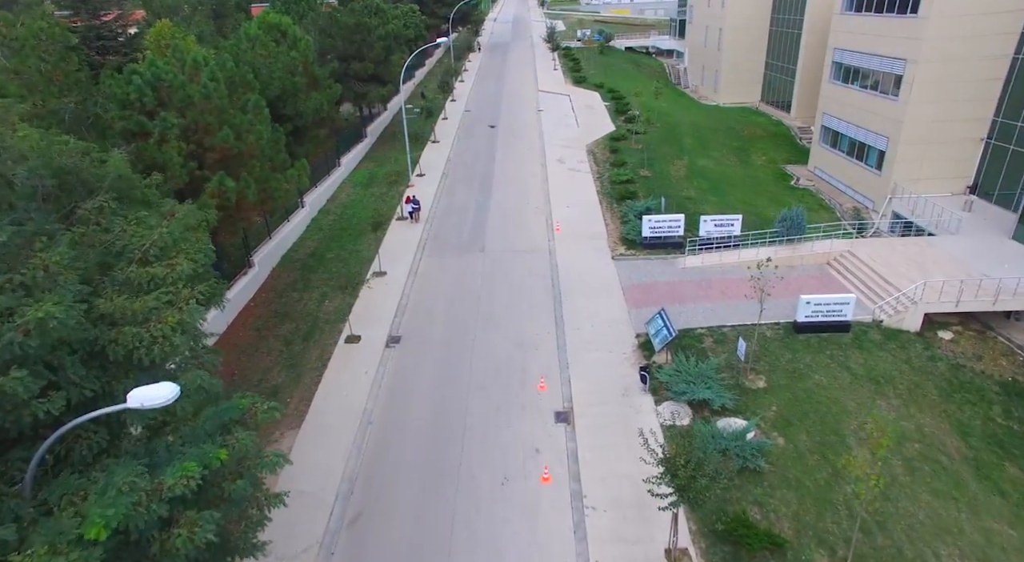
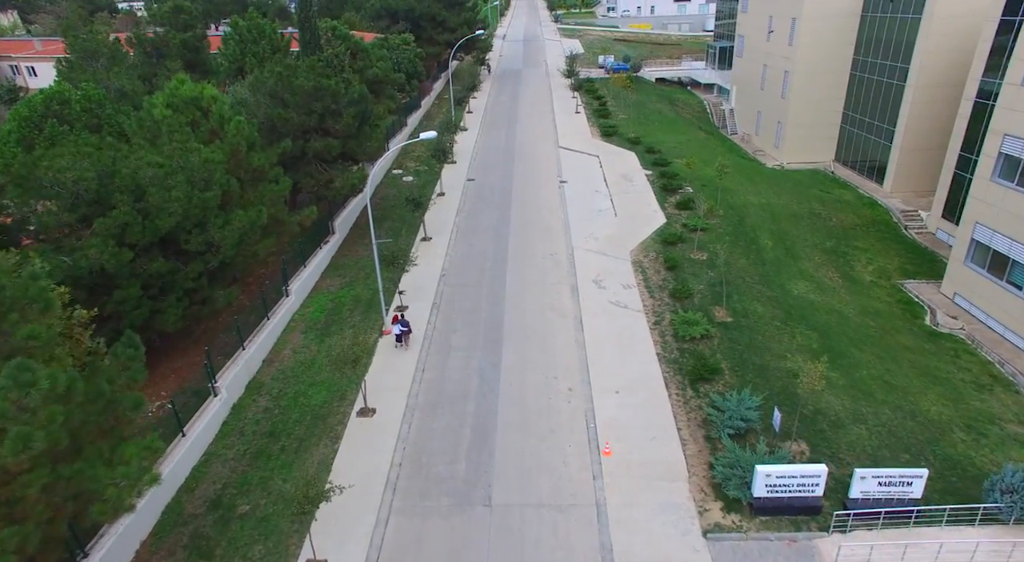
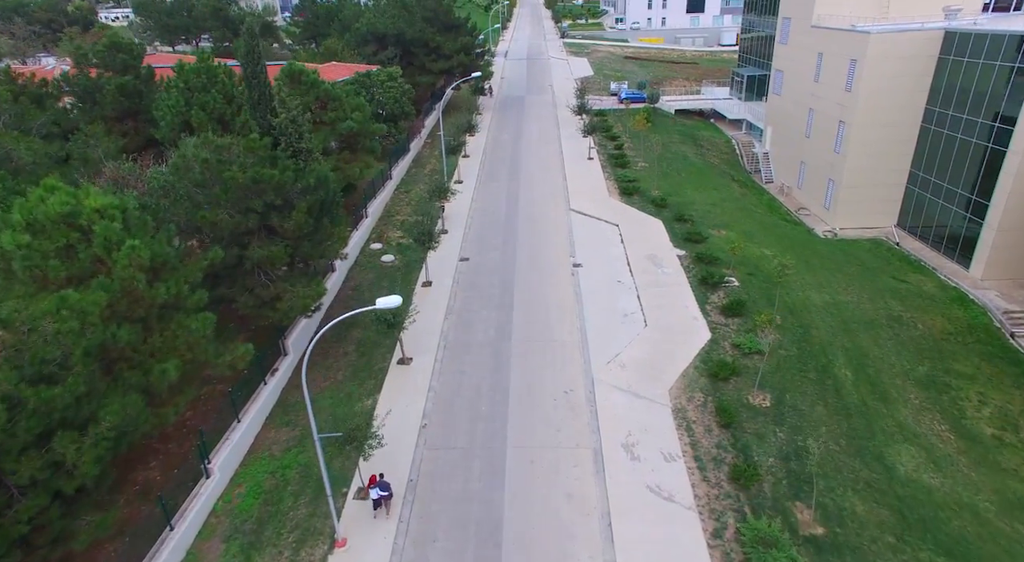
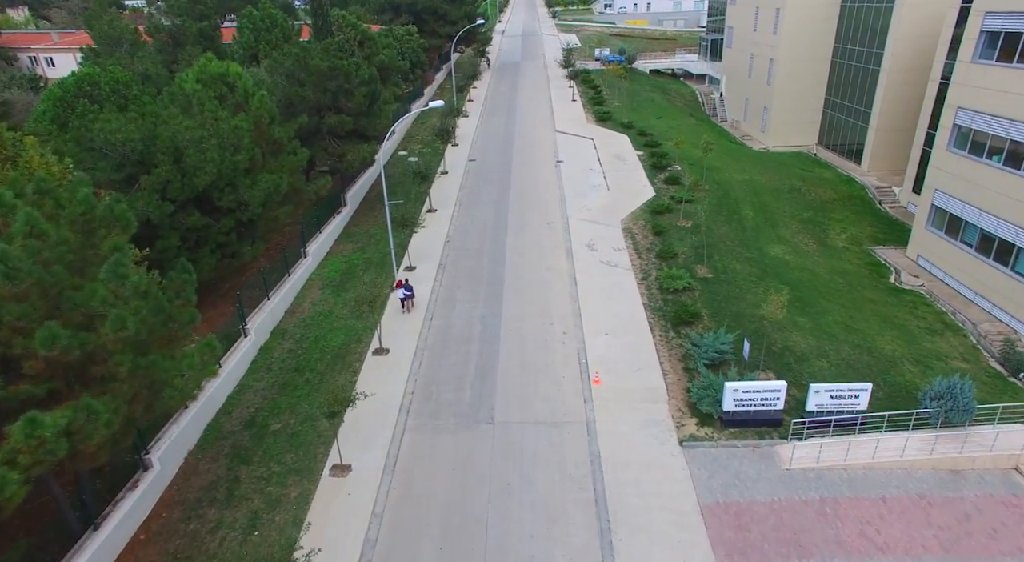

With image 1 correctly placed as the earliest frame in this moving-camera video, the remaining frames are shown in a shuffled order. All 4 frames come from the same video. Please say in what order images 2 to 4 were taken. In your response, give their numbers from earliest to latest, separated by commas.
4, 2, 3
